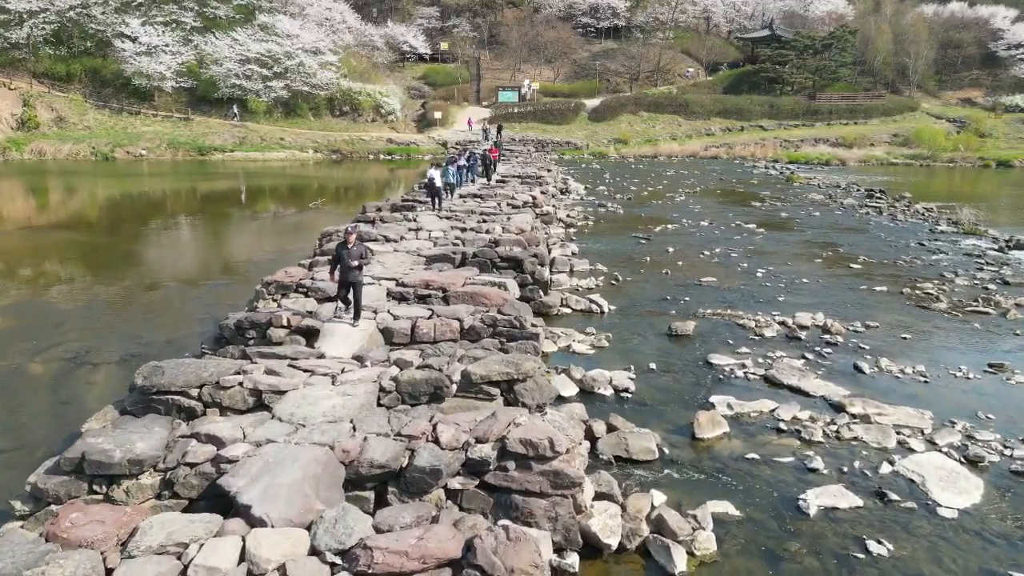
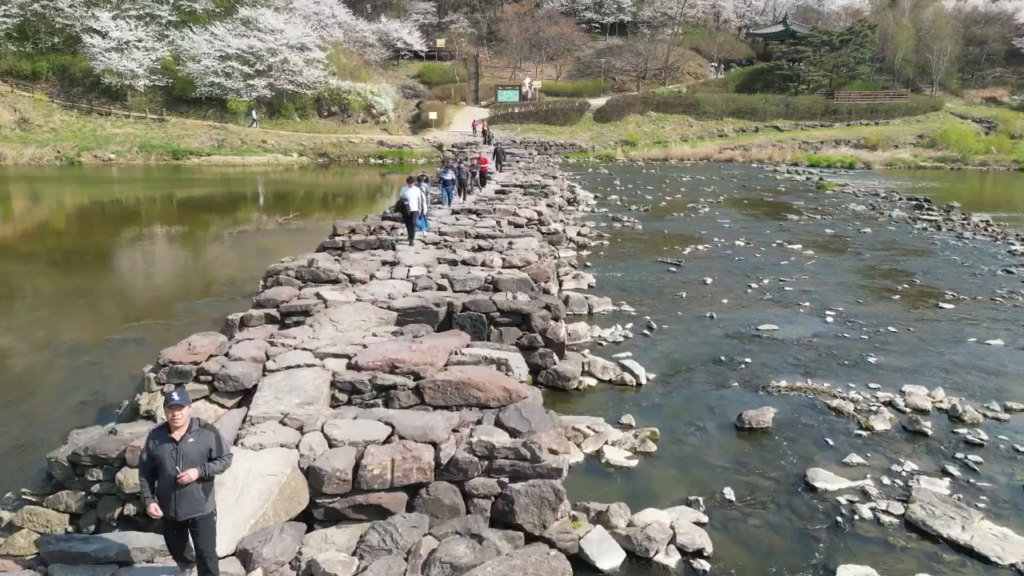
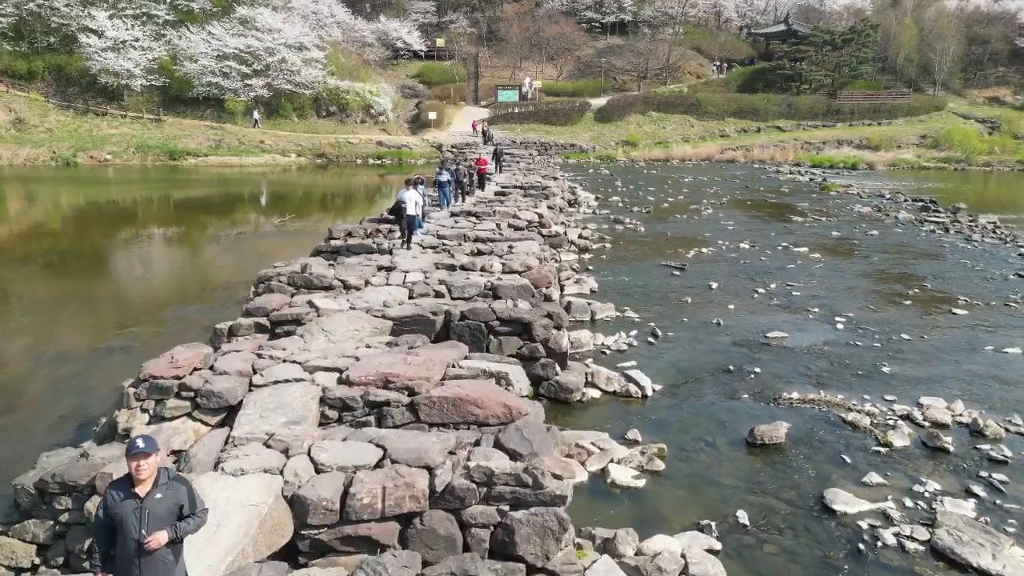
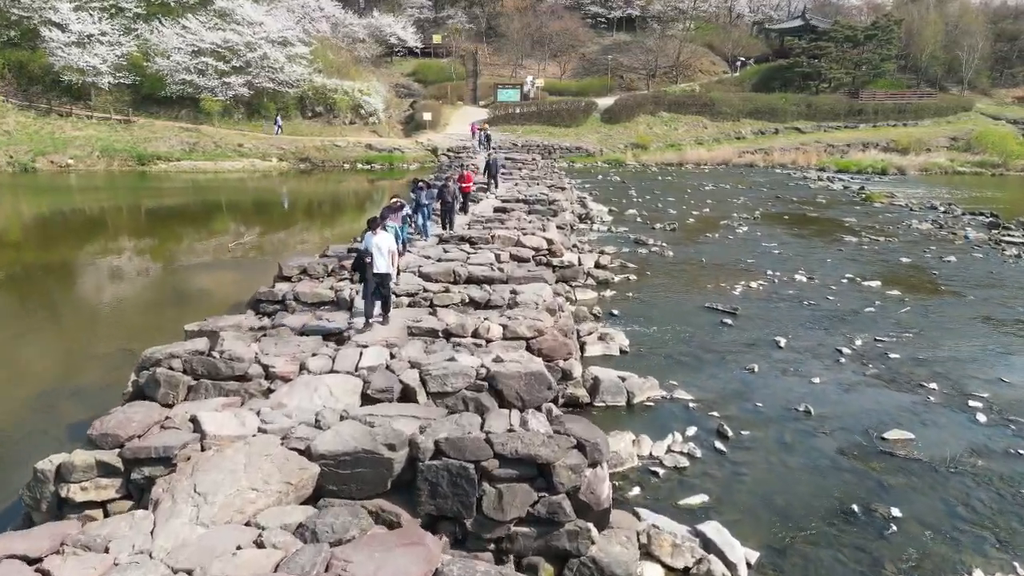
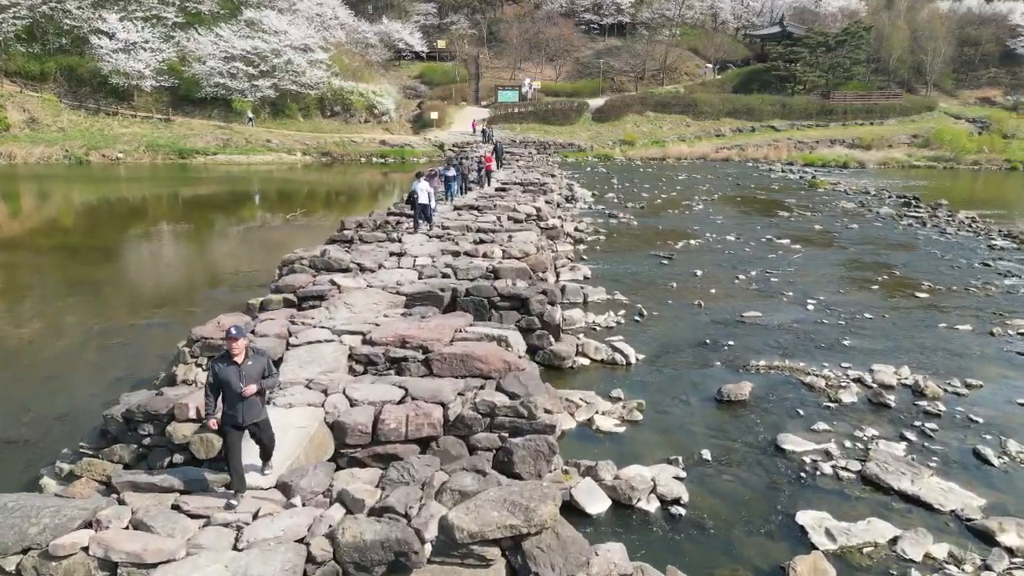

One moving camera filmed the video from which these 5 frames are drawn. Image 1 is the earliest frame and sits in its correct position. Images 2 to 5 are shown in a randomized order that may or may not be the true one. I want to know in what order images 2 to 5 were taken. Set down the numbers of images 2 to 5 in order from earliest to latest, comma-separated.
5, 2, 3, 4
